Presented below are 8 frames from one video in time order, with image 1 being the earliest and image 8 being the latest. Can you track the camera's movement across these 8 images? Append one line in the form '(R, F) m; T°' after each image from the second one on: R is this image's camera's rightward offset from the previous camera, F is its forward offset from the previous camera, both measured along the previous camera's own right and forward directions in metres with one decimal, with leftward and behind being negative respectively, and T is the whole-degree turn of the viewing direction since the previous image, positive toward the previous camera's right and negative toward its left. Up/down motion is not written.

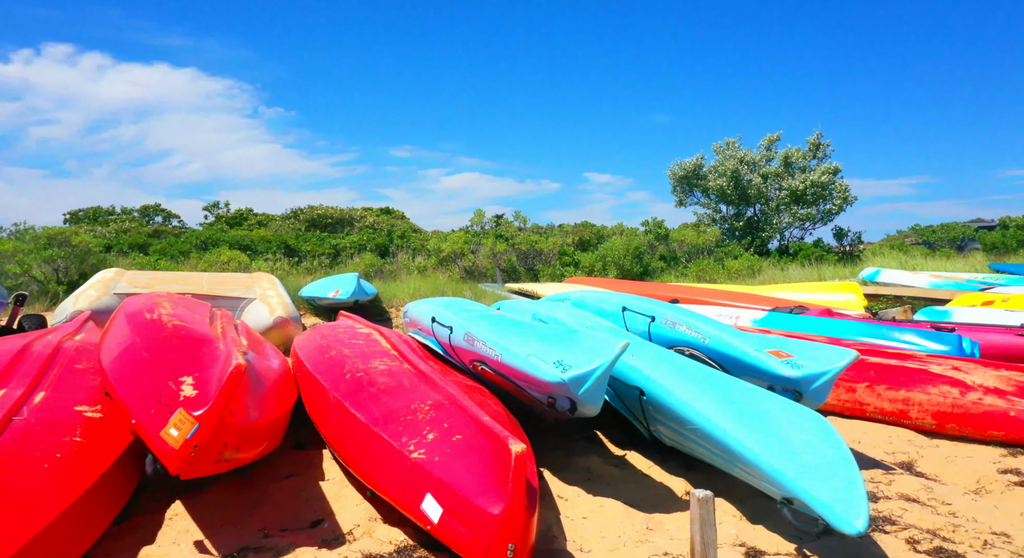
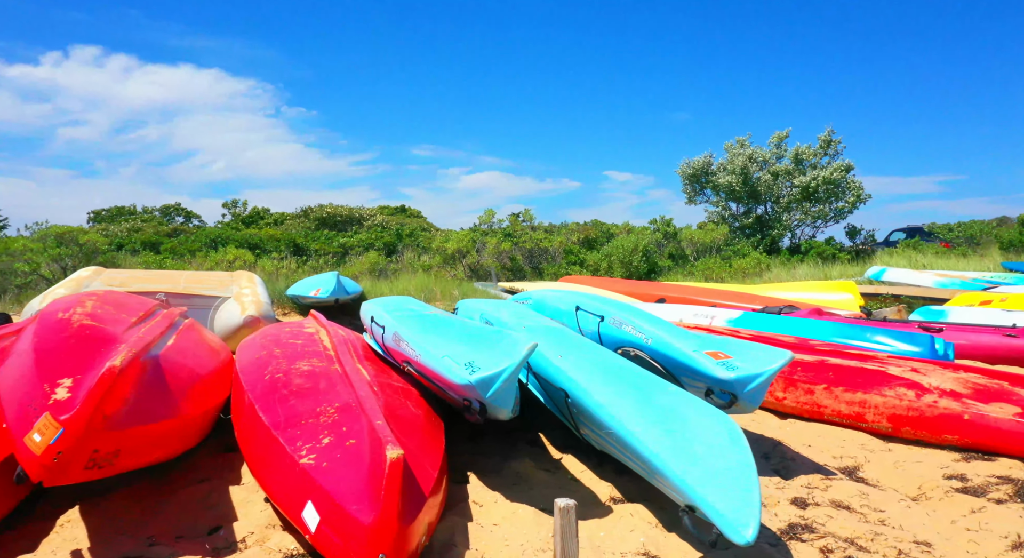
(+0.4, +0.1) m; 0°
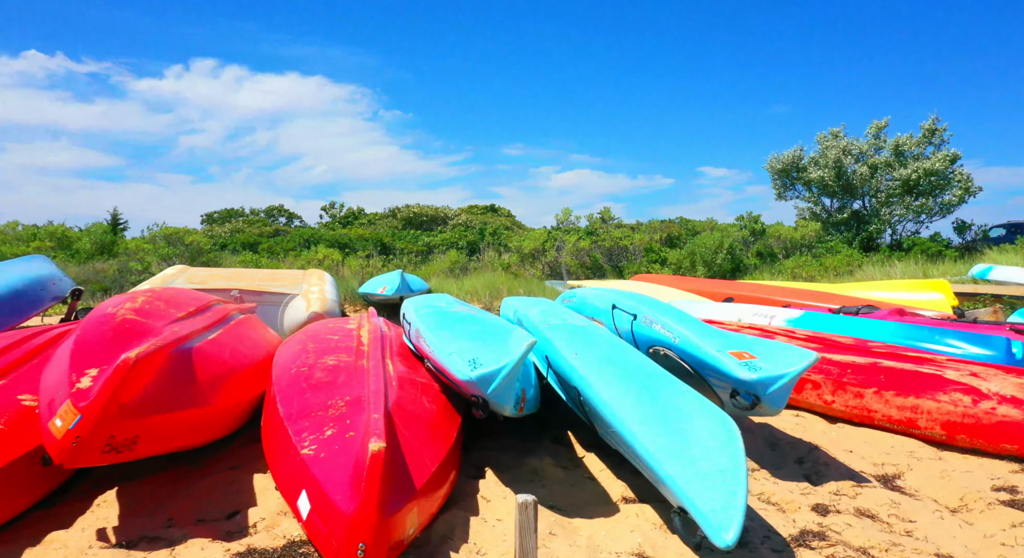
(+0.3, 0.0) m; -6°
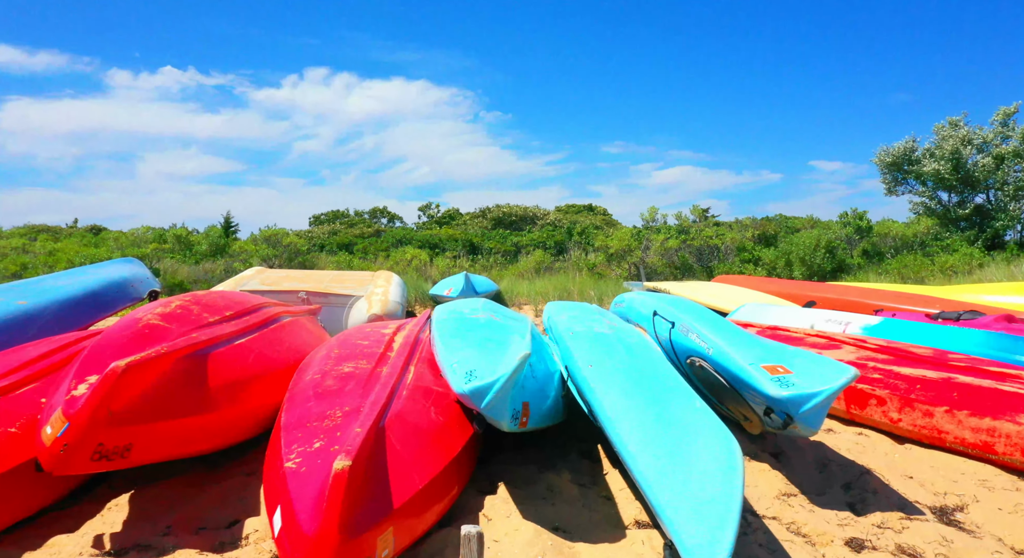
(+0.4, +0.1) m; -7°
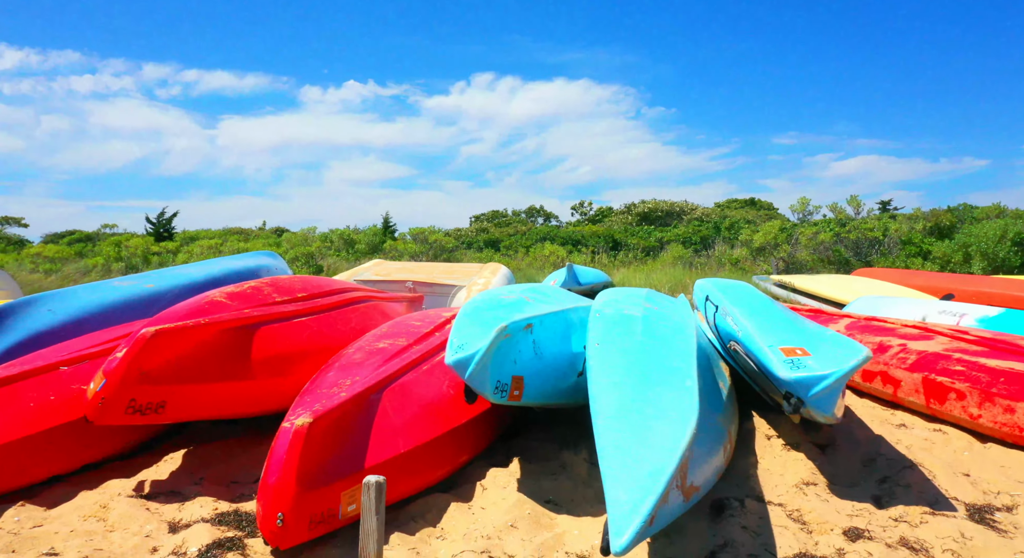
(+0.6, -0.1) m; -11°
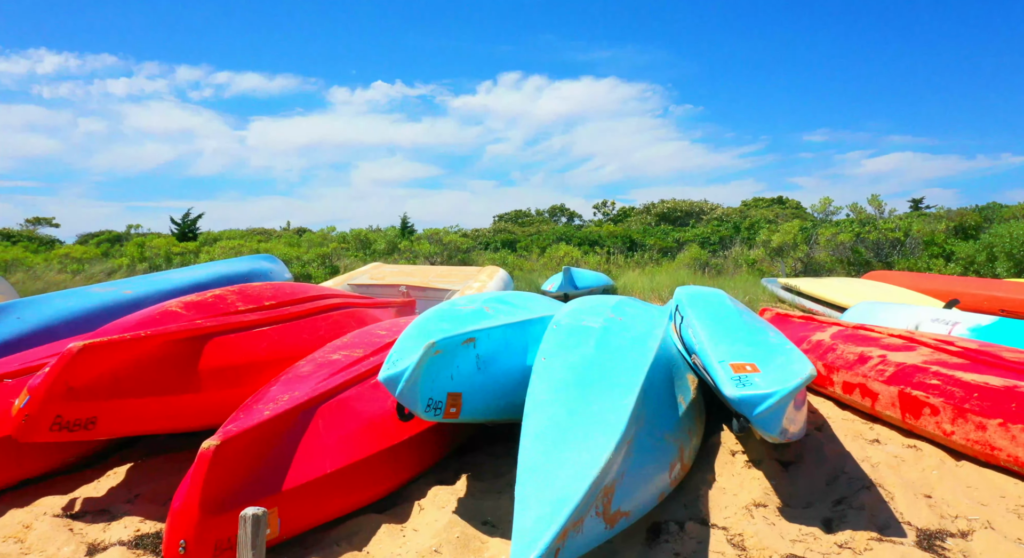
(+0.4, +0.1) m; -1°
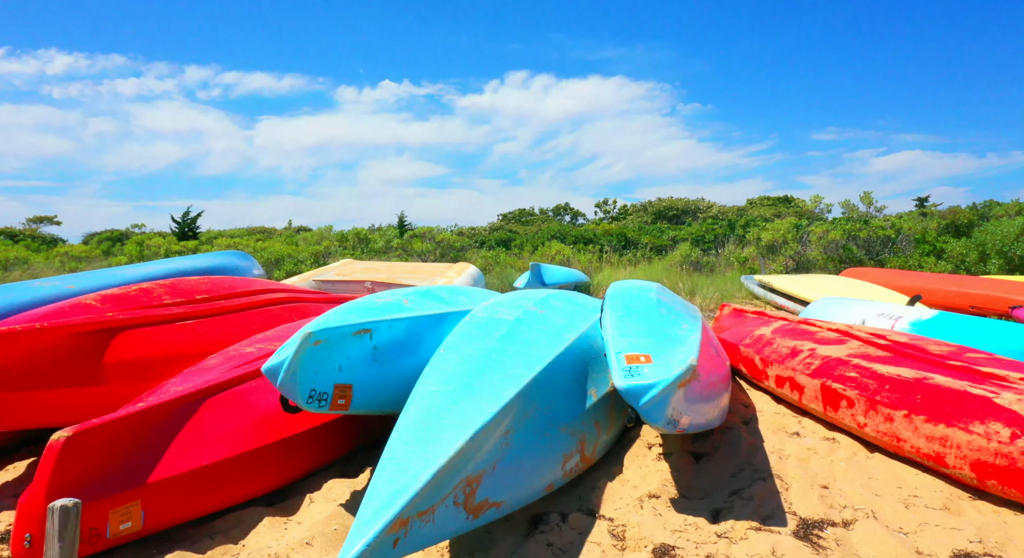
(+0.5, 0.0) m; +2°
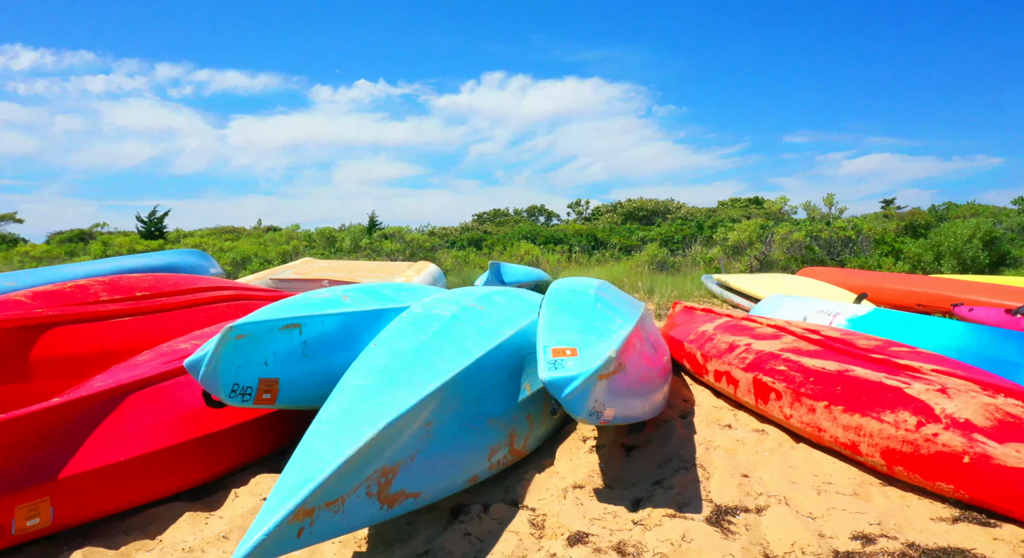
(+0.2, -0.1) m; +3°
